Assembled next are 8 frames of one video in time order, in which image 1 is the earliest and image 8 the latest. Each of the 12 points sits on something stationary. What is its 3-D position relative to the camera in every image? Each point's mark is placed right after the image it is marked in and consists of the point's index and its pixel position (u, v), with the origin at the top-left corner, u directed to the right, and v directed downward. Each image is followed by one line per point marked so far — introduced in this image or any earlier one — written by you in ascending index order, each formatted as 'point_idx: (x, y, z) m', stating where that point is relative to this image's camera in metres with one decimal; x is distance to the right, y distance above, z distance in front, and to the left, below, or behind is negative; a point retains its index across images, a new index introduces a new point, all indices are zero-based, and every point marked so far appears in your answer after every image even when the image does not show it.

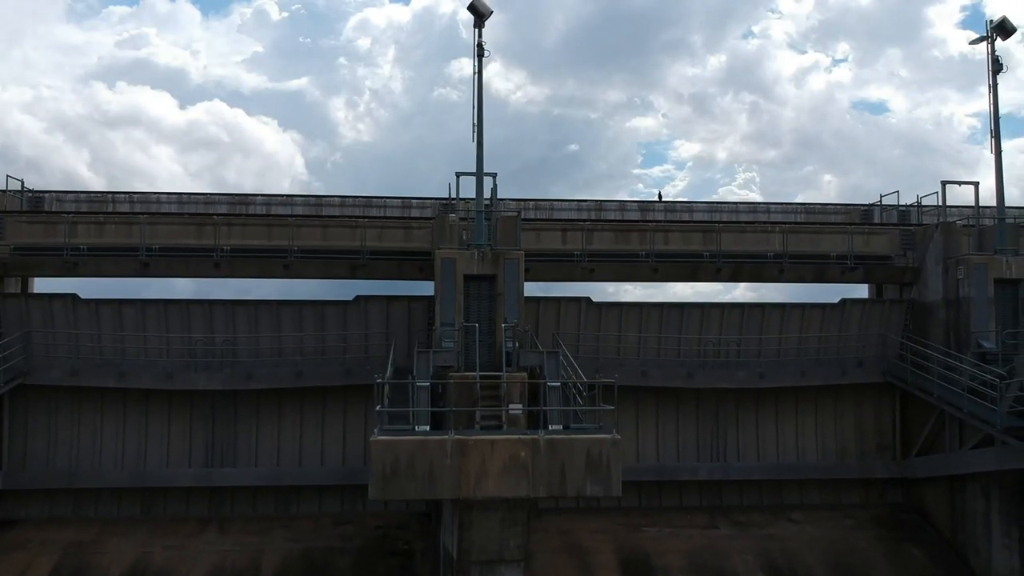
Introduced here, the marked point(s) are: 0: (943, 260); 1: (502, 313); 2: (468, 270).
0: (+7.9, +0.5, +15.7) m
1: (-0.2, -0.4, +14.0) m
2: (-0.7, +0.3, +14.1) m
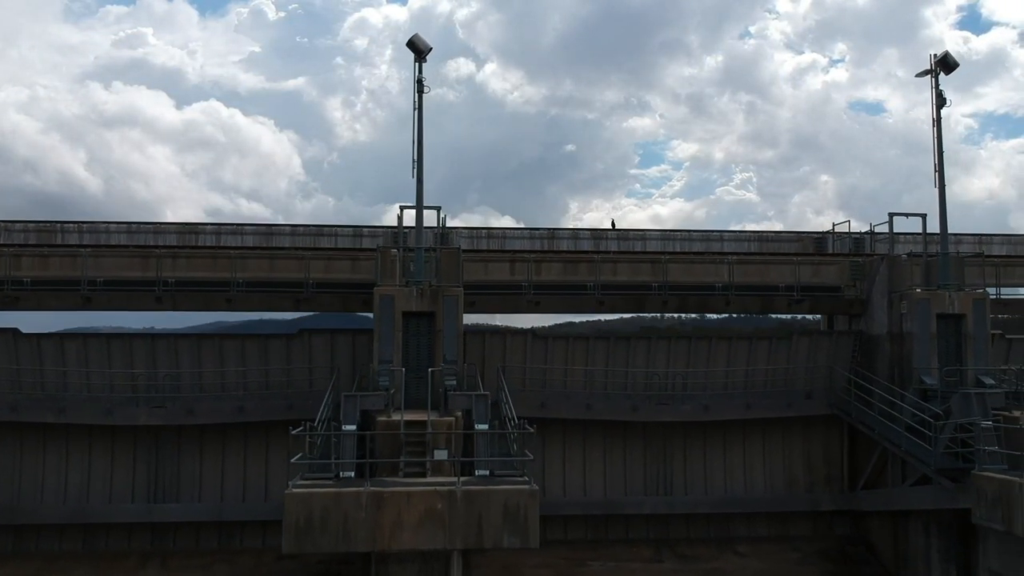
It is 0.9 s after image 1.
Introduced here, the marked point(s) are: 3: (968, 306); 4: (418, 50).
0: (+6.9, -0.1, +15.7) m
1: (-1.2, -1.1, +14.0) m
2: (-1.7, -0.3, +14.0) m
3: (+8.0, -0.3, +14.9) m
4: (-1.6, +4.0, +14.2) m
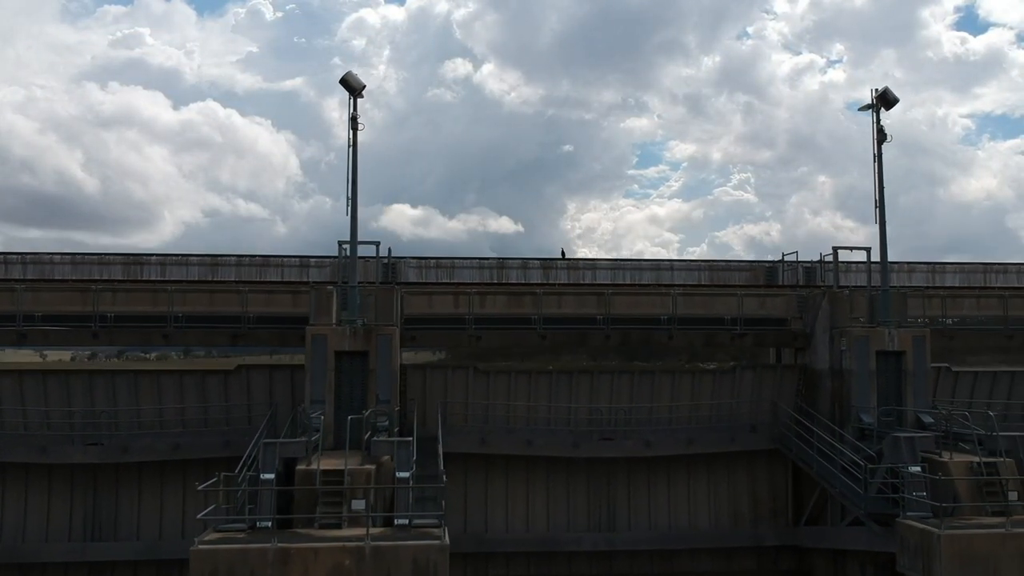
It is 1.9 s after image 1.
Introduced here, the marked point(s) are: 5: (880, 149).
0: (+5.8, -0.7, +15.6) m
1: (-2.3, -1.7, +13.9) m
2: (-2.8, -1.0, +13.9) m
3: (+6.9, -0.9, +14.8) m
4: (-2.7, +3.3, +14.1) m
5: (+6.6, +2.5, +15.3) m
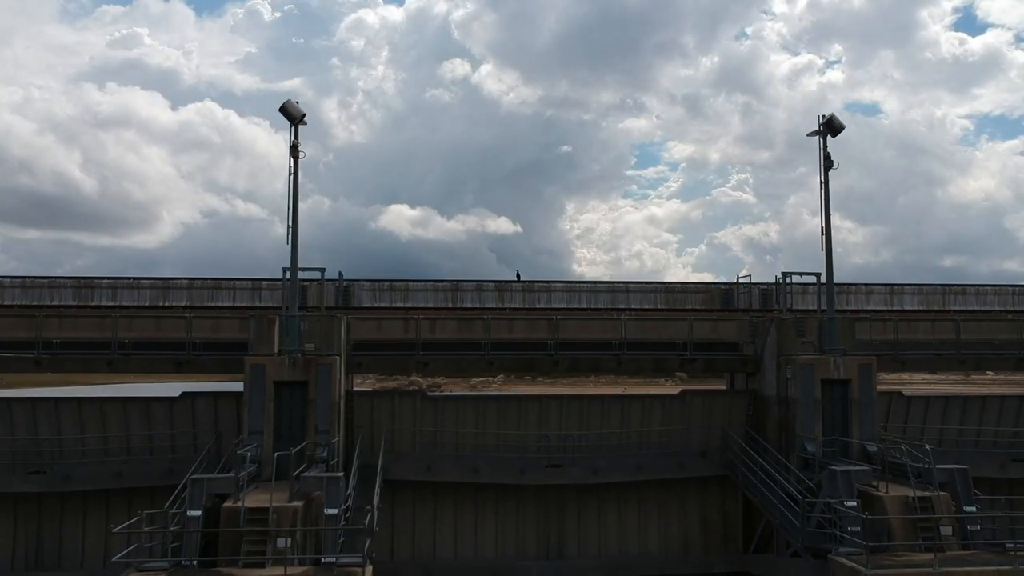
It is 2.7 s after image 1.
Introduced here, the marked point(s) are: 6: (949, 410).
0: (+4.8, -1.2, +15.5) m
1: (-3.2, -2.2, +13.8) m
2: (-3.8, -1.4, +13.9) m
3: (+5.9, -1.4, +14.8) m
4: (-3.6, +2.8, +14.0) m
5: (+5.6, +2.0, +15.2) m
6: (+8.6, -2.4, +16.6) m
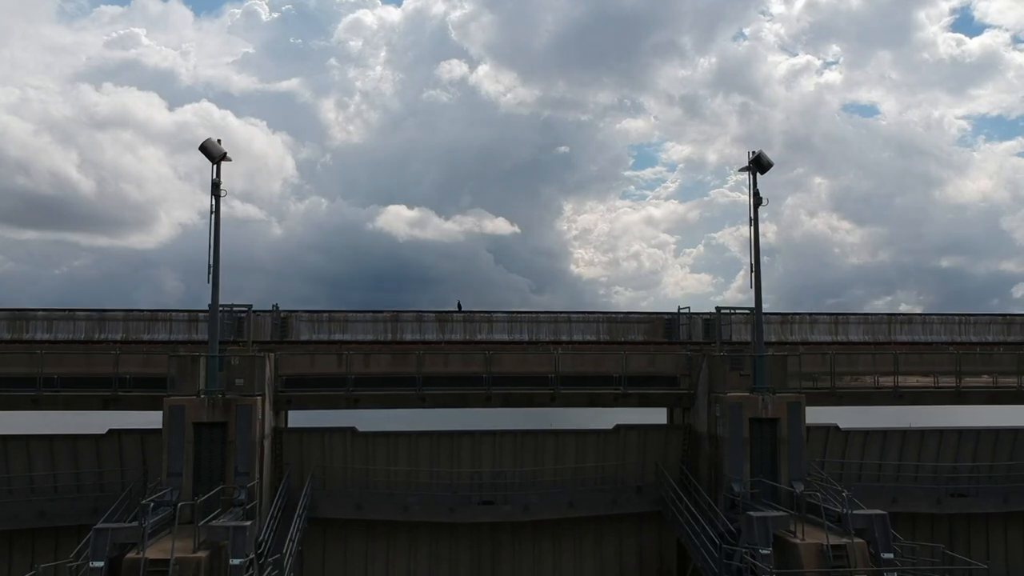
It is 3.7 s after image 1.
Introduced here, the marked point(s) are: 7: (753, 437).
0: (+3.6, -1.9, +15.4) m
1: (-4.5, -2.9, +13.7) m
2: (-5.1, -2.1, +13.8) m
3: (+4.6, -2.1, +14.7) m
4: (-4.9, +2.2, +13.9) m
5: (+4.4, +1.3, +15.1) m
6: (+7.3, -3.1, +16.5) m
7: (+4.2, -2.6, +14.8) m
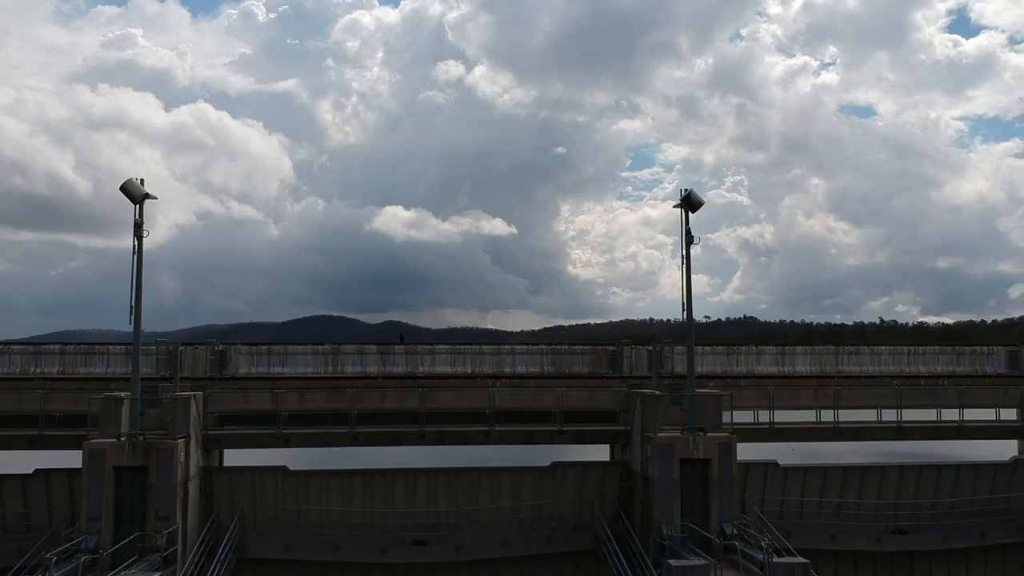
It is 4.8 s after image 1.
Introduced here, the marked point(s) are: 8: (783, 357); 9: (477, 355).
0: (+2.3, -2.6, +15.3) m
1: (-5.7, -3.5, +13.6) m
2: (-6.3, -2.8, +13.6) m
3: (+3.4, -2.8, +14.5) m
4: (-6.1, +1.5, +13.7) m
5: (+3.1, +0.7, +15.0) m
6: (+6.1, -3.7, +16.4) m
7: (+3.0, -3.3, +14.6) m
8: (+6.0, -1.5, +18.9) m
9: (-0.7, -1.5, +18.4) m
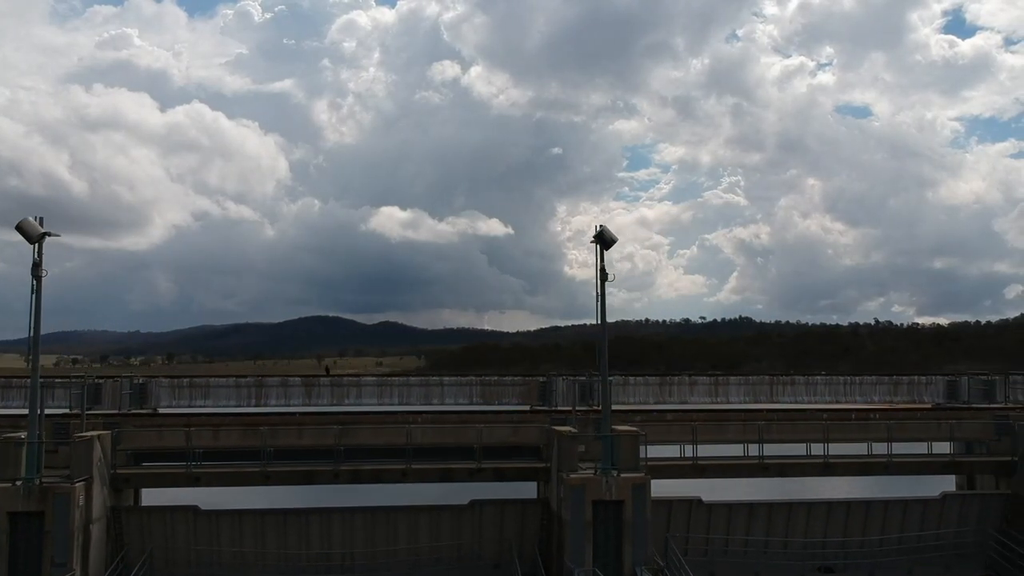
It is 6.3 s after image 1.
0: (+0.8, -3.2, +15.0) m
1: (-7.3, -4.2, +13.3) m
2: (-7.8, -3.4, +13.3) m
3: (+1.9, -3.4, +14.2) m
4: (-7.7, +0.8, +13.4) m
5: (+1.6, 0.0, +14.7) m
6: (+4.6, -4.4, +16.1) m
7: (+1.4, -3.9, +14.3) m
8: (+4.5, -2.2, +18.6) m
9: (-2.3, -2.1, +18.1) m
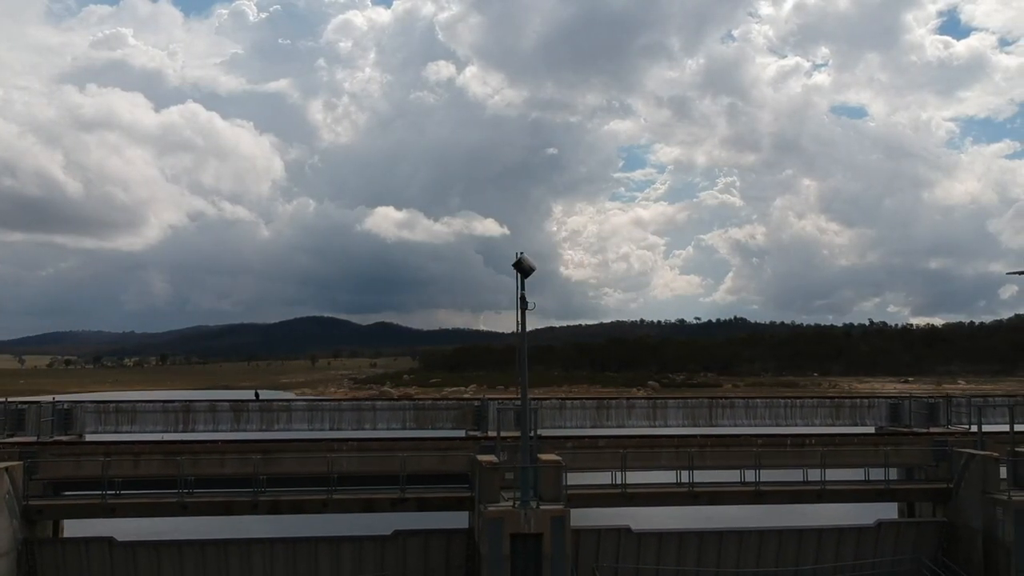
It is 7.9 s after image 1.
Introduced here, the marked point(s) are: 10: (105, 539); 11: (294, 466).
0: (-0.6, -3.7, +14.7) m
1: (-8.6, -4.7, +13.0) m
2: (-9.2, -3.9, +13.0) m
3: (+0.5, -3.9, +14.0) m
4: (-9.0, +0.4, +13.1) m
5: (+0.2, -0.5, +14.4) m
6: (+3.2, -4.9, +15.9) m
7: (+0.1, -4.4, +14.1) m
8: (+3.1, -2.7, +18.3) m
9: (-3.7, -2.6, +17.8) m
10: (-7.2, -4.4, +15.0) m
11: (-4.1, -3.3, +15.6) m
